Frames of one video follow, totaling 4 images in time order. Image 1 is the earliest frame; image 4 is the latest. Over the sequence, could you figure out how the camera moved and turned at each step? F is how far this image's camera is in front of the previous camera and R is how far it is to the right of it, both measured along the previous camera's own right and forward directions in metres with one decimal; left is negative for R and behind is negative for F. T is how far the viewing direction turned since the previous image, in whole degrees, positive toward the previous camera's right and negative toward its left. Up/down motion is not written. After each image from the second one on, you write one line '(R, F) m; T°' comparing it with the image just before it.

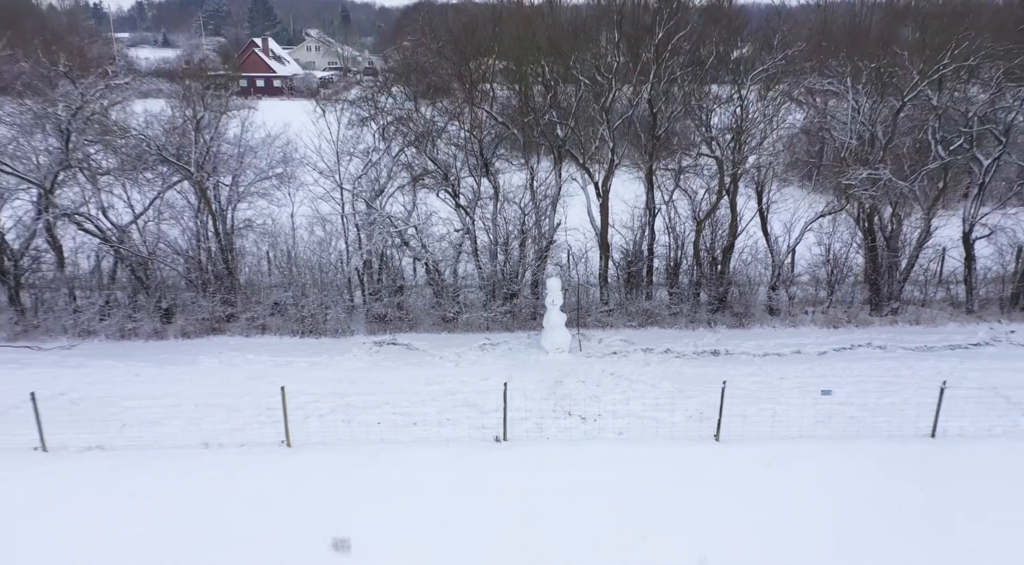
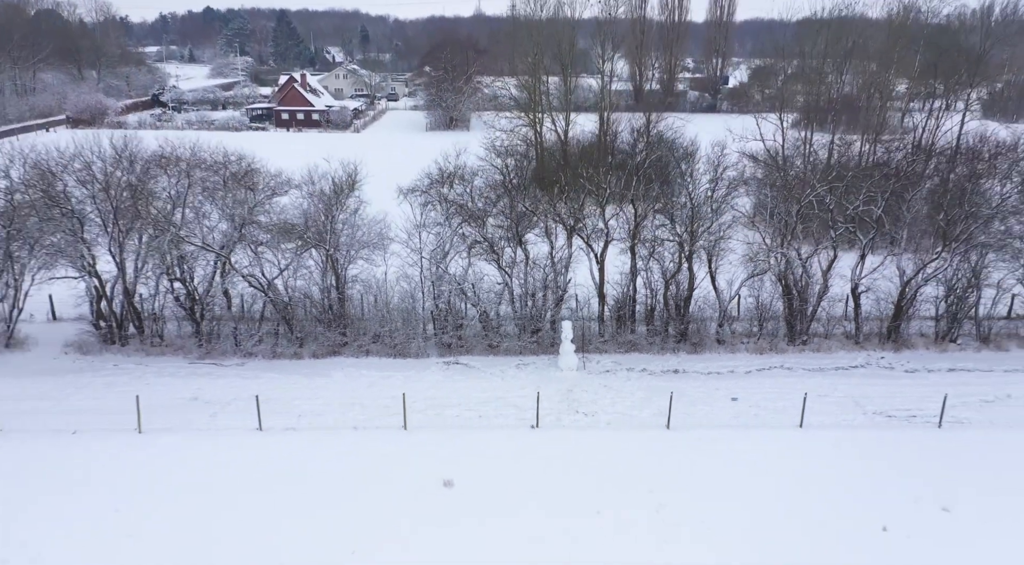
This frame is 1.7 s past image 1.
(-0.5, -5.8) m; 0°
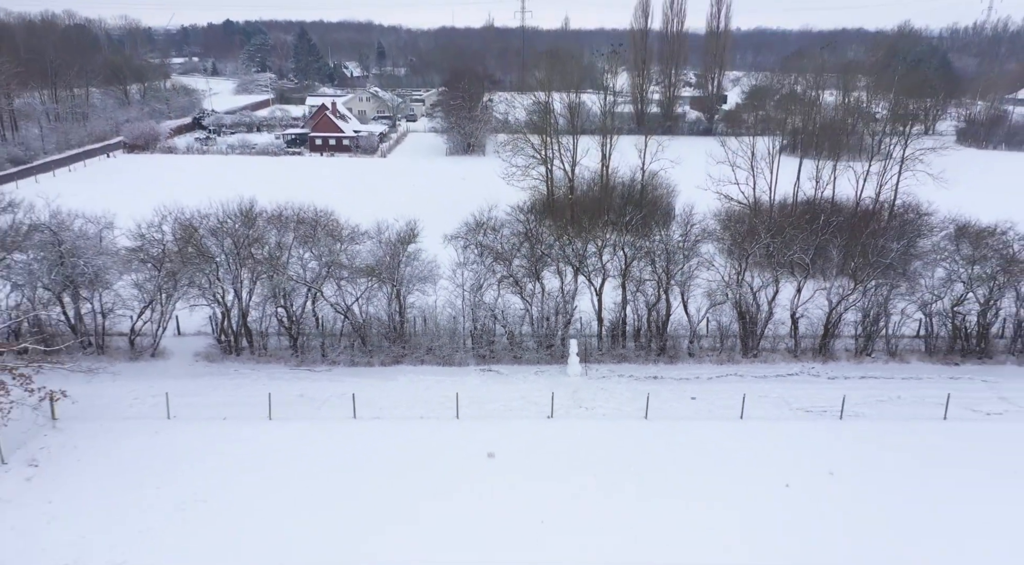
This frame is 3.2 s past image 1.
(-0.5, -5.8) m; 0°
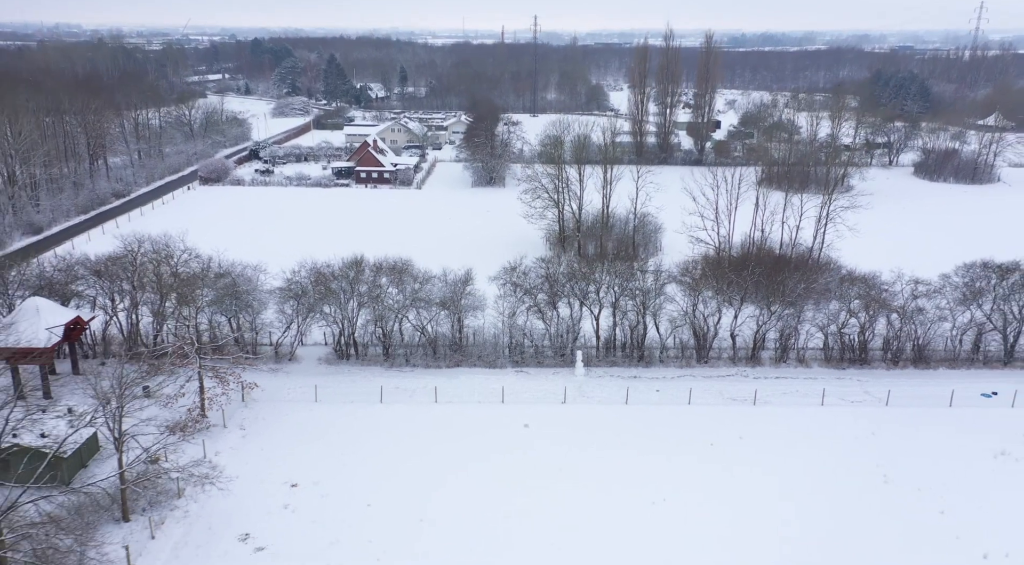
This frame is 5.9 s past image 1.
(-0.8, -10.8) m; -1°
